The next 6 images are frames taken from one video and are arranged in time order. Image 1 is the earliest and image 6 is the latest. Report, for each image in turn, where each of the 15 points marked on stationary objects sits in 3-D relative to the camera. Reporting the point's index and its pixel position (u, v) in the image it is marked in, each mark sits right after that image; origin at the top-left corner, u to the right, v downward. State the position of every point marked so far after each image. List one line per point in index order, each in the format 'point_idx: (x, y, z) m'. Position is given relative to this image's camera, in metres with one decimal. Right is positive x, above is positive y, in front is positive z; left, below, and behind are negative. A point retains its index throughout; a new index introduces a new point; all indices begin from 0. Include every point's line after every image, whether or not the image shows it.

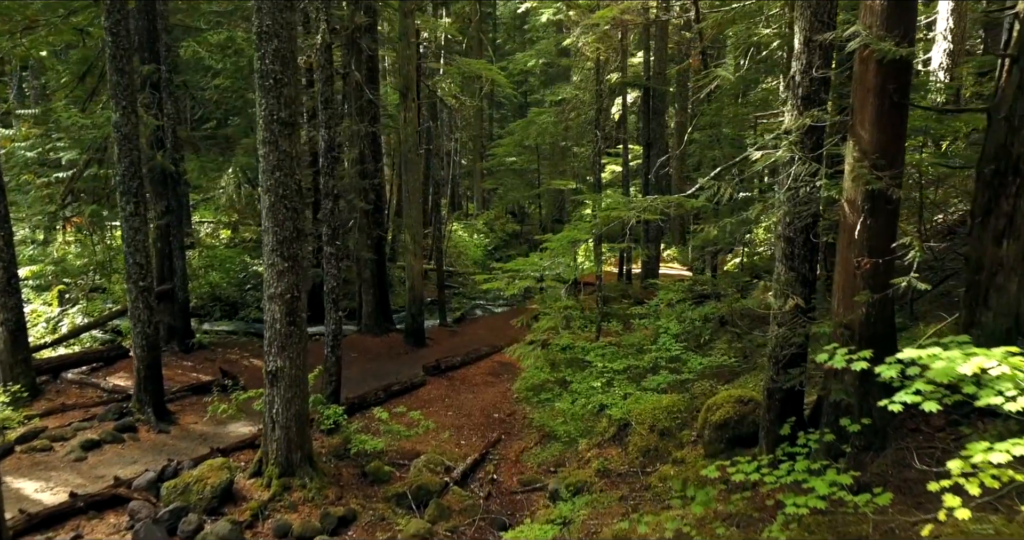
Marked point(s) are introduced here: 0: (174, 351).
0: (-4.5, -1.1, +12.0) m
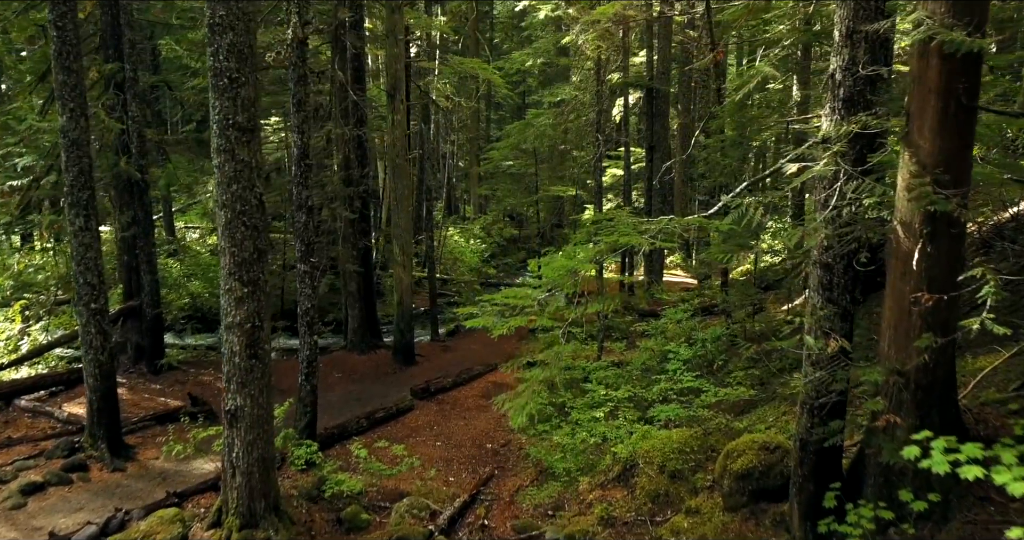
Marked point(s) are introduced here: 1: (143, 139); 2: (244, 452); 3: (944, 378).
0: (-4.6, -1.3, +11.1) m
1: (-4.4, +1.5, +10.6) m
2: (-1.9, -1.3, +6.5) m
3: (+2.1, -0.5, +4.4) m
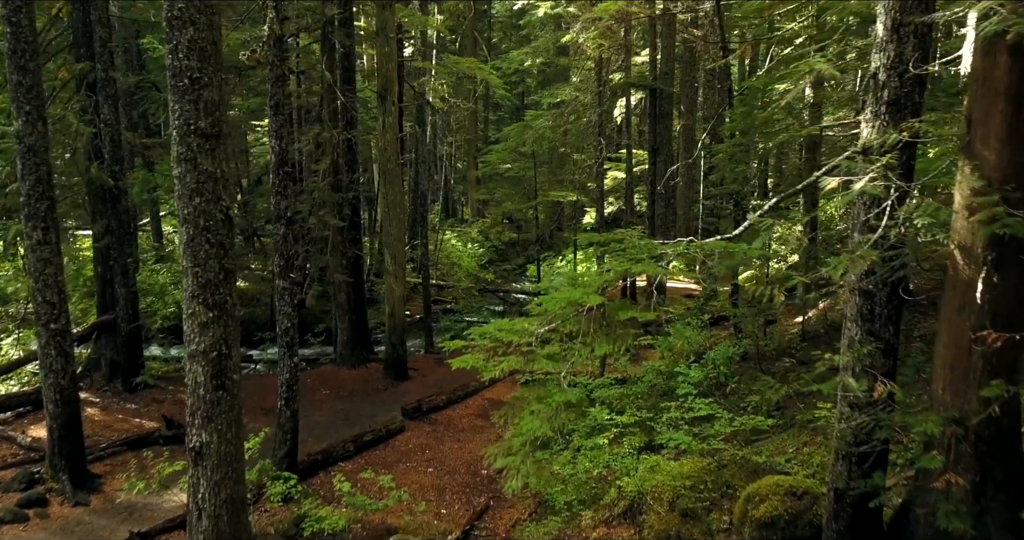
0: (-4.6, -1.4, +10.5) m
1: (-4.4, +1.4, +10.0) m
2: (-2.0, -1.4, +5.8) m
3: (+2.1, -0.7, +3.8) m
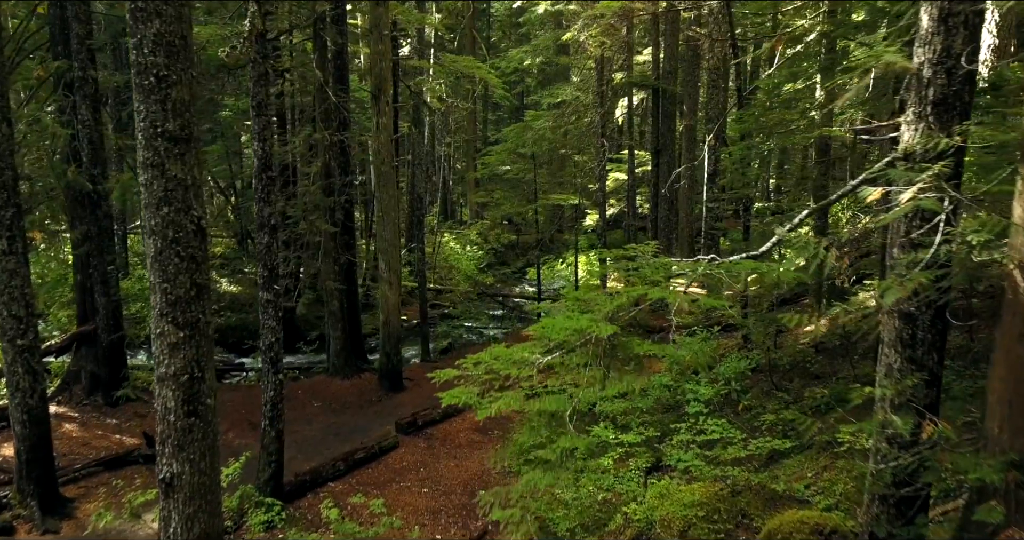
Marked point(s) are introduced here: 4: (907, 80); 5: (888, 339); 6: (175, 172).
0: (-4.6, -1.5, +10.0) m
1: (-4.4, +1.3, +9.5) m
2: (-2.0, -1.5, +5.4) m
3: (+2.1, -0.8, +3.3) m
4: (+1.7, +0.8, +3.8) m
5: (+1.7, -0.3, +3.9) m
6: (-1.9, +0.5, +5.0) m
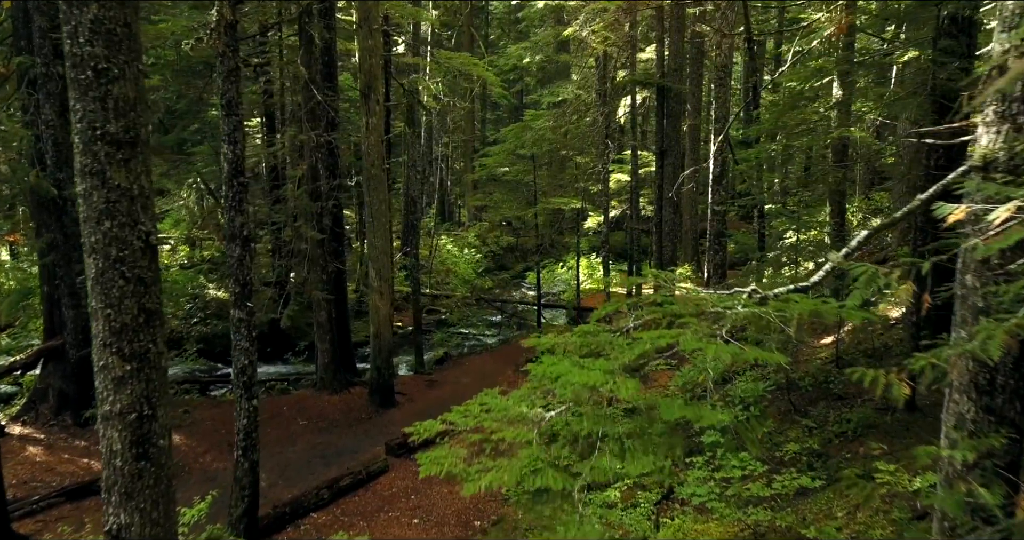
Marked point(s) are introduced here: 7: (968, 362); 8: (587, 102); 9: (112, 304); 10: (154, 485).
0: (-4.6, -1.6, +9.4) m
1: (-4.4, +1.2, +8.8) m
2: (-2.0, -1.6, +4.7) m
3: (+2.1, -0.9, +2.6) m
4: (+1.7, +0.7, +3.2) m
5: (+1.6, -0.4, +3.3) m
6: (-1.9, +0.4, +4.3) m
7: (+1.6, -0.3, +3.2) m
8: (+1.4, +3.2, +16.9) m
9: (-1.9, -0.2, +4.3) m
10: (-1.9, -1.1, +4.7) m
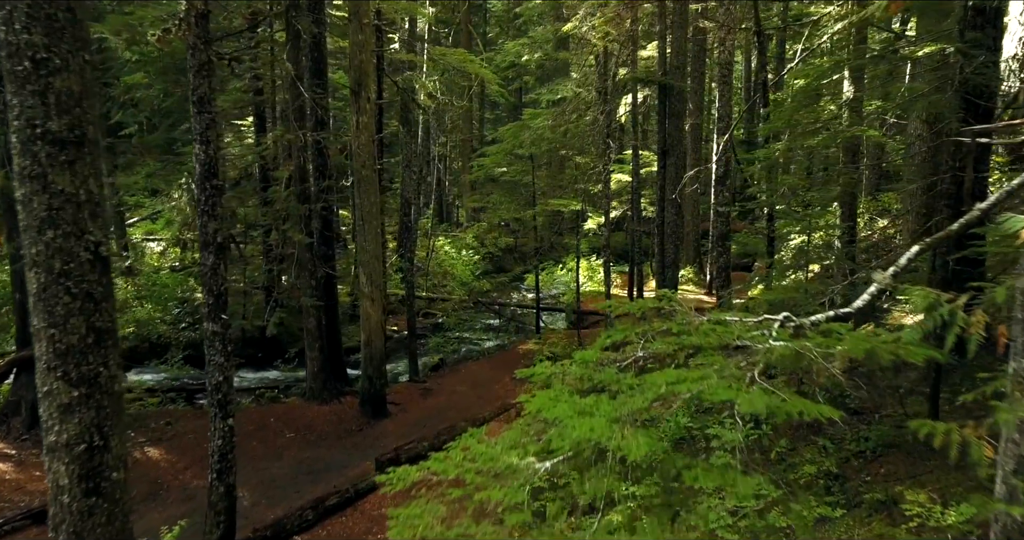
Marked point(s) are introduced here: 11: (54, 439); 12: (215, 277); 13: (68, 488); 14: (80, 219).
0: (-4.7, -1.7, +8.9) m
1: (-4.5, +1.1, +8.4) m
2: (-2.0, -1.7, +4.2) m
3: (+2.0, -0.9, +2.2) m
4: (+1.6, +0.6, +2.7) m
5: (+1.6, -0.5, +2.8) m
6: (-1.9, +0.4, +3.8) m
7: (+1.6, -0.4, +2.7) m
8: (+1.4, +3.1, +16.5) m
9: (-2.0, -0.2, +3.9) m
10: (-1.9, -1.2, +4.2) m
11: (-2.0, -0.7, +4.0) m
12: (-2.0, 0.0, +6.1) m
13: (-2.0, -1.0, +4.1) m
14: (-1.9, +0.2, +3.9) m
